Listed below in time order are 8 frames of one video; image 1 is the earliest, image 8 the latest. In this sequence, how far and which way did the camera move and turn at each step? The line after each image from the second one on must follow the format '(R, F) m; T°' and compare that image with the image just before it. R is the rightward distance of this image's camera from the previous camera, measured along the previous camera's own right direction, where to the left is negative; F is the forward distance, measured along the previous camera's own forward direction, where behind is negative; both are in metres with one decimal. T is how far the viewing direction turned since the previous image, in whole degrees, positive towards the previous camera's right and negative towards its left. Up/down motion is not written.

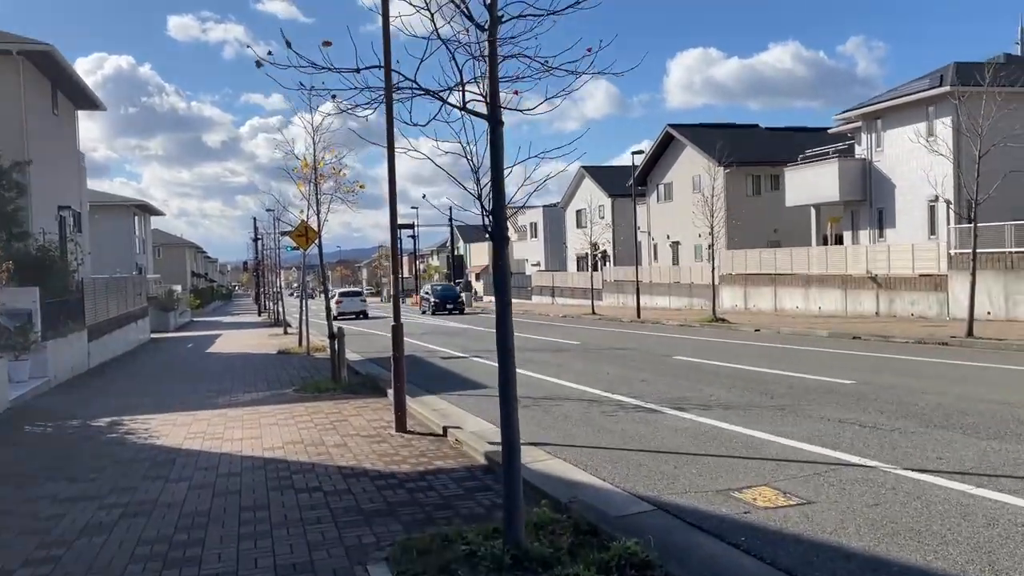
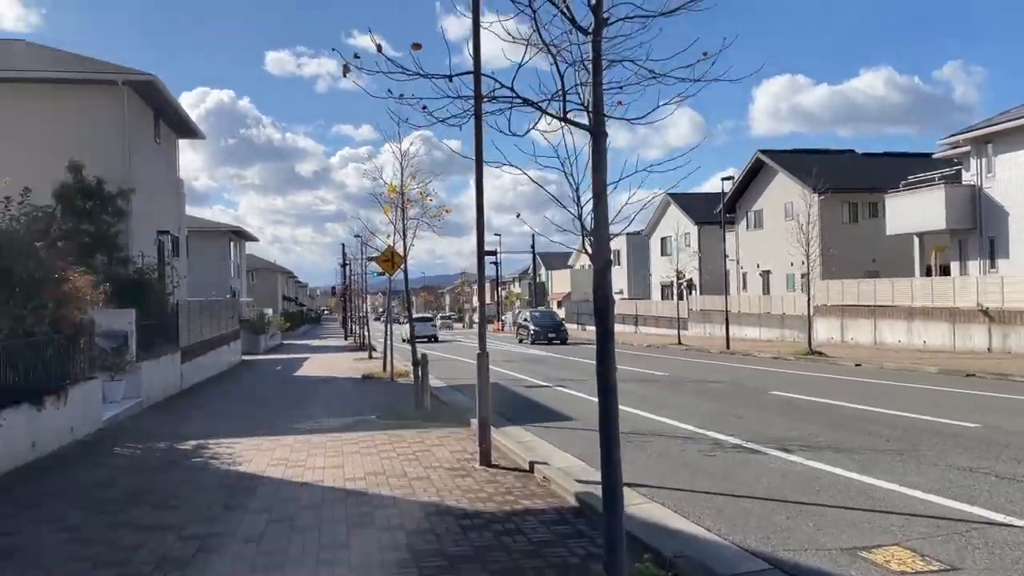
(-0.1, +0.4) m; -5°
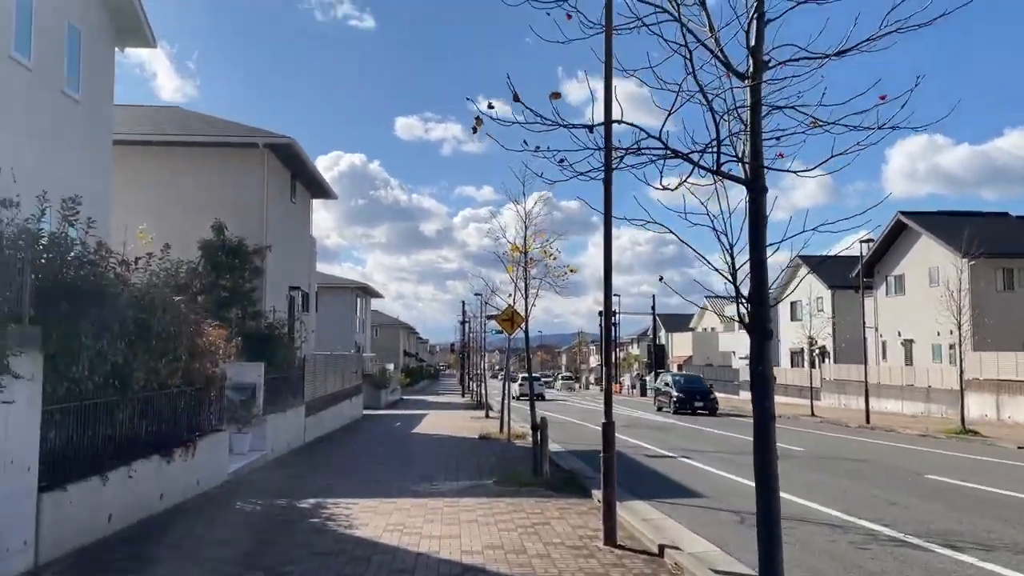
(-0.1, +0.4) m; -8°
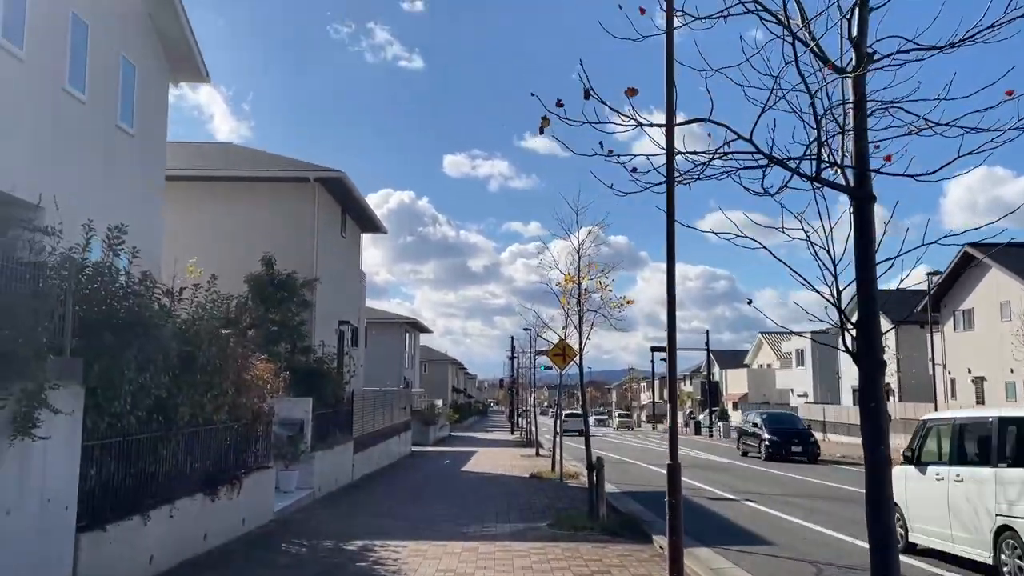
(-0.1, +0.5) m; -3°
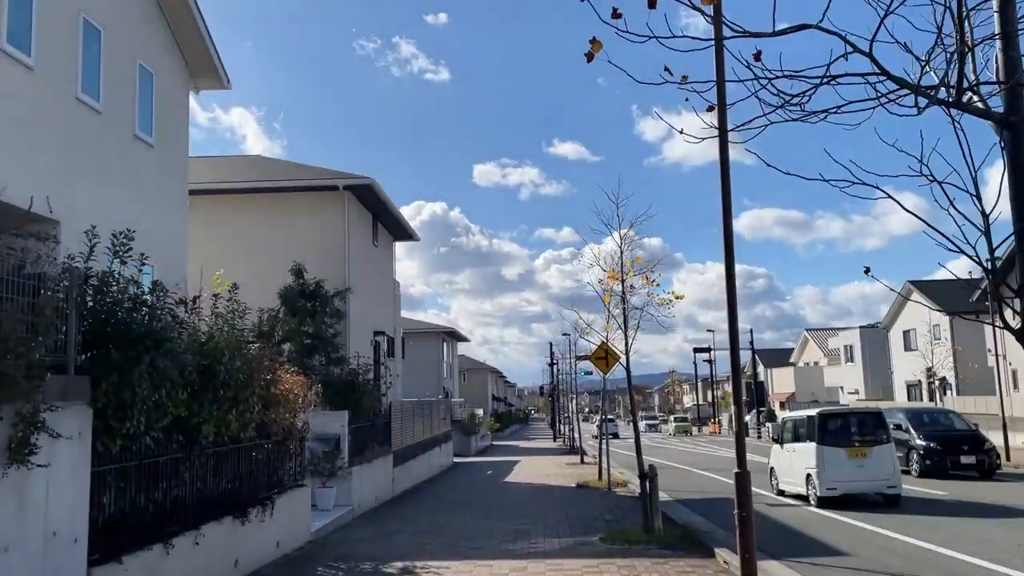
(-0.1, +0.8) m; -2°
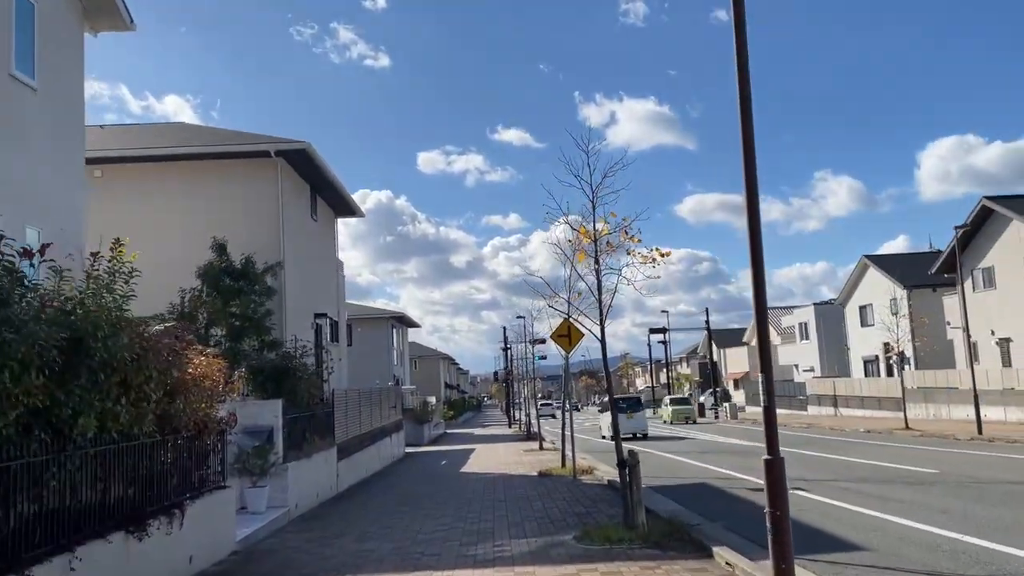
(-0.1, +1.9) m; +3°
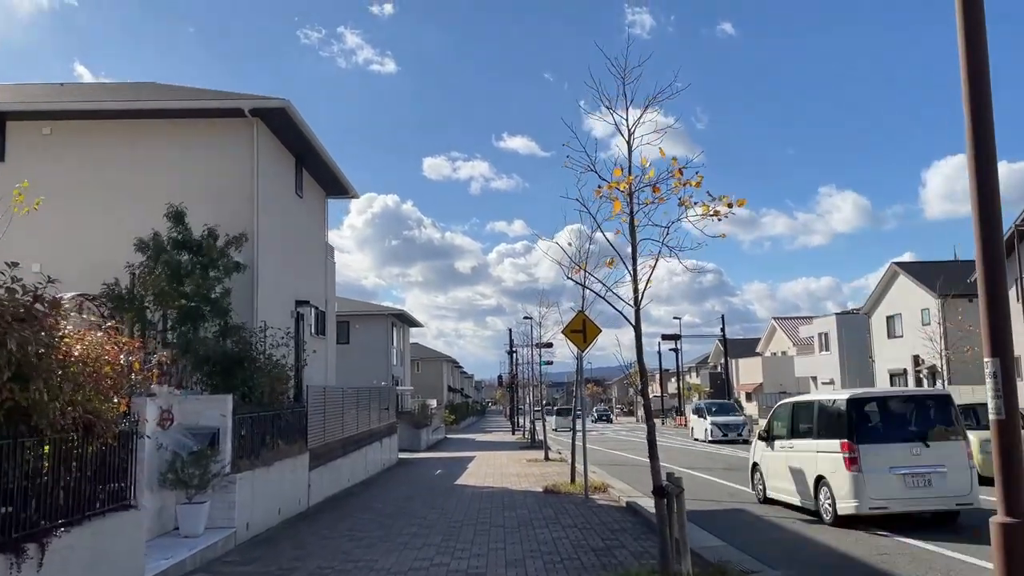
(0.0, +2.9) m; 0°
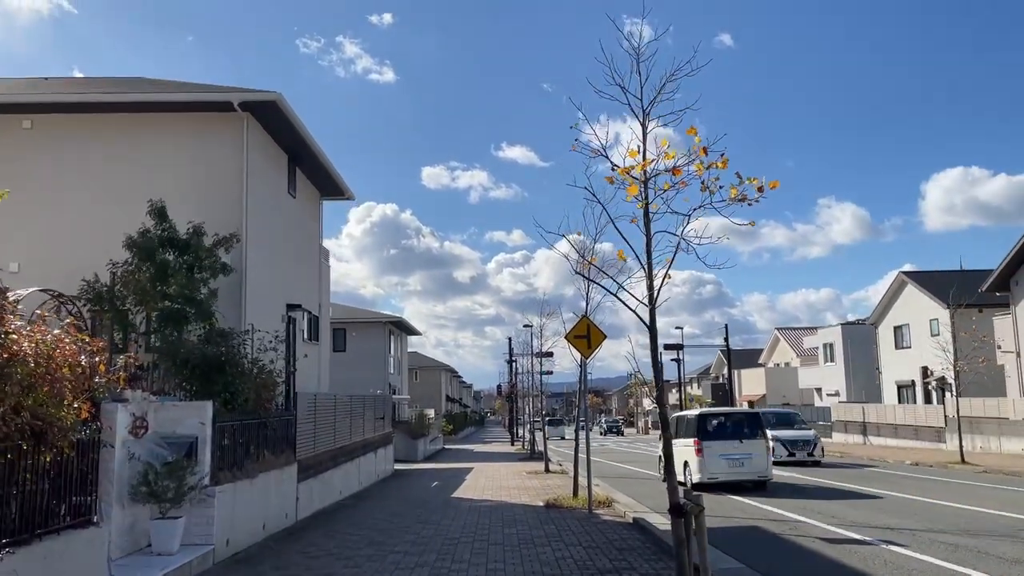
(0.0, +0.8) m; 0°
